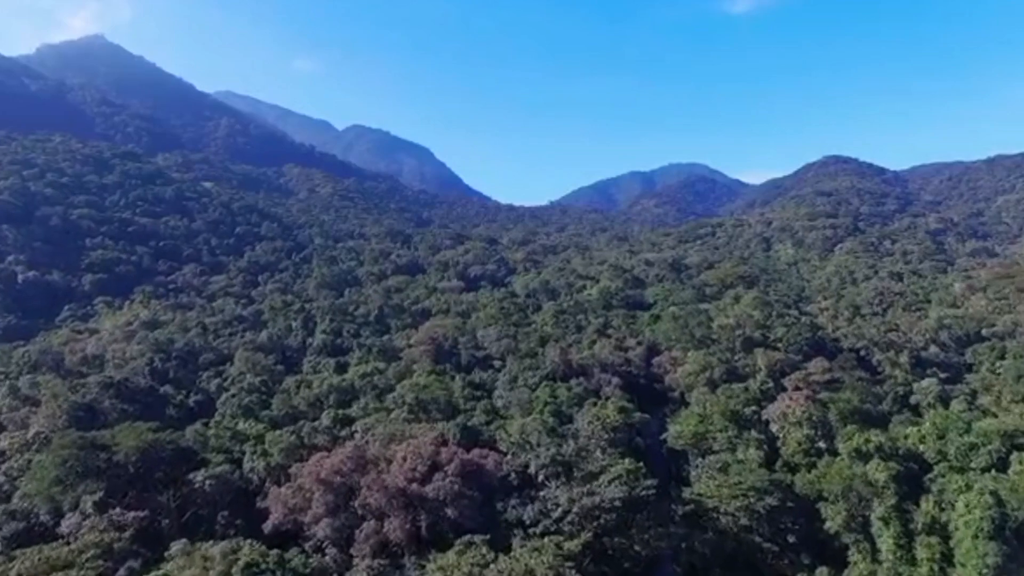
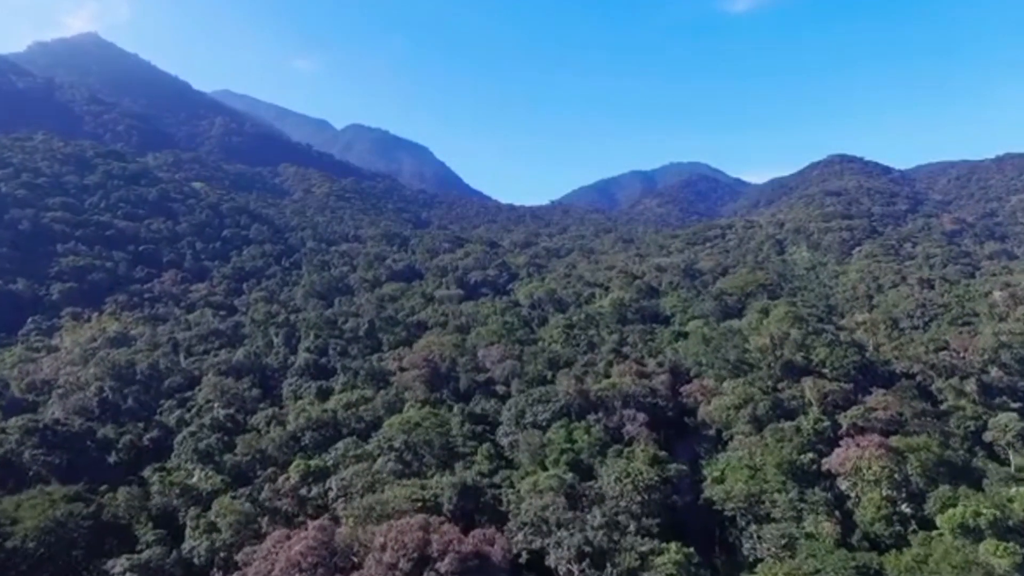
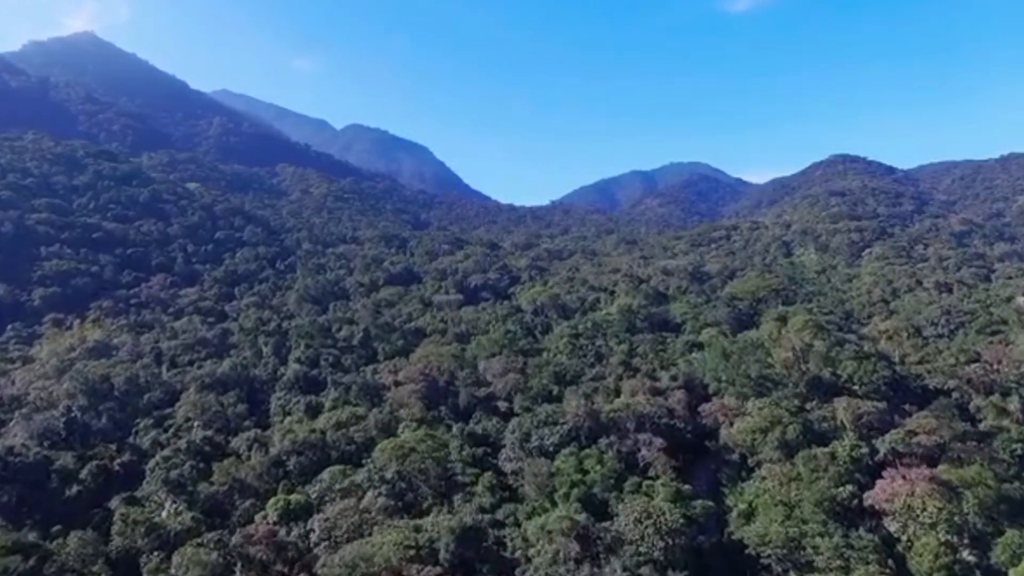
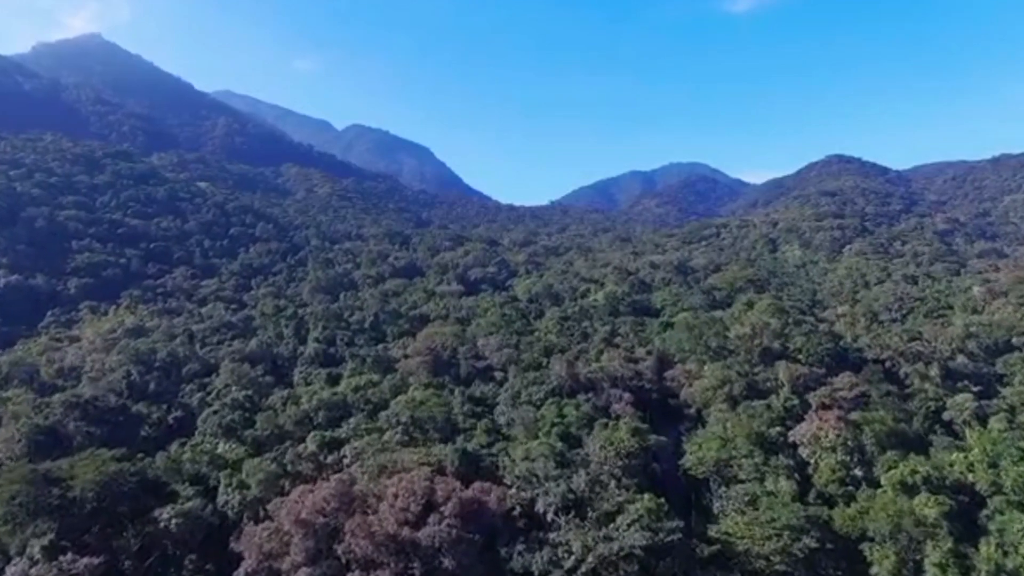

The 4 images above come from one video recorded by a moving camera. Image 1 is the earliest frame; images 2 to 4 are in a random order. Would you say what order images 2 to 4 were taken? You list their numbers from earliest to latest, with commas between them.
4, 2, 3
